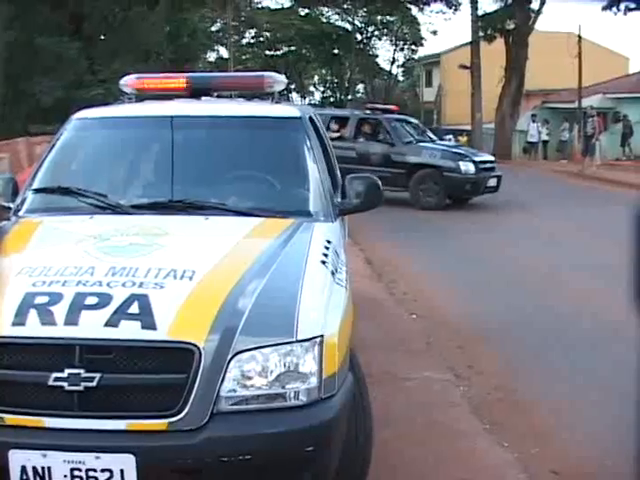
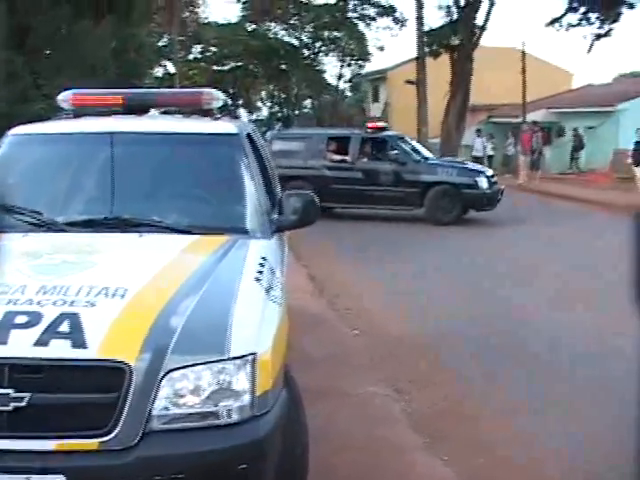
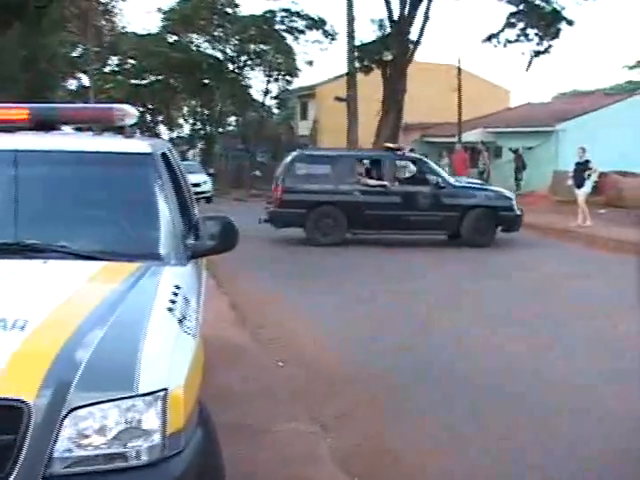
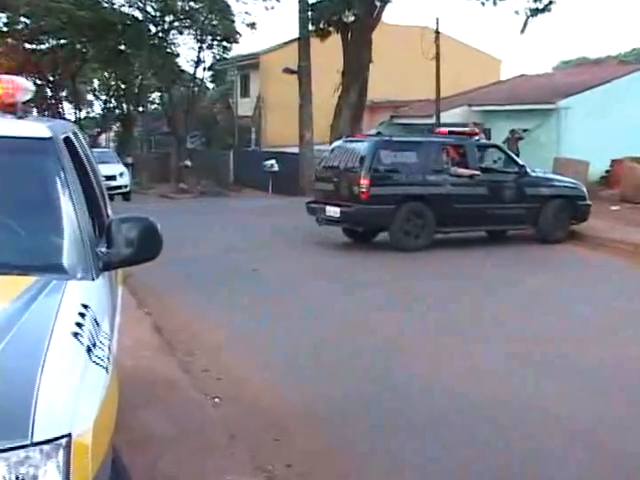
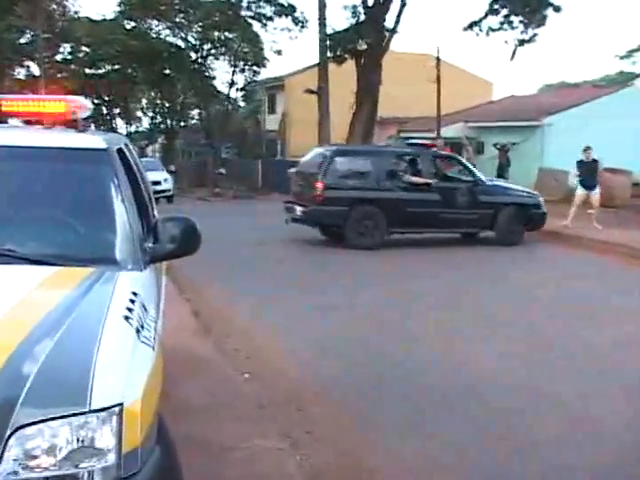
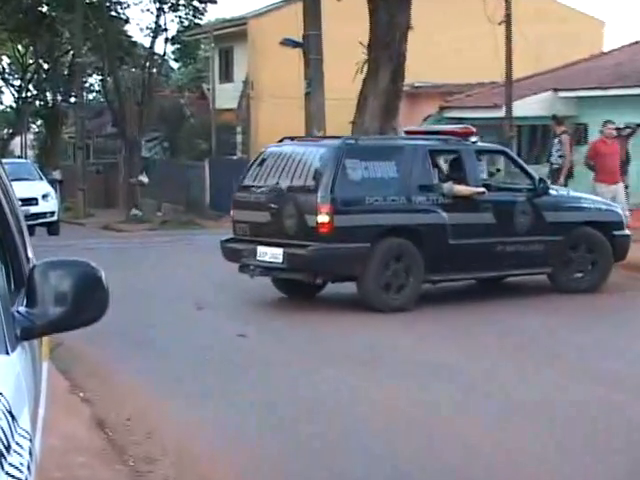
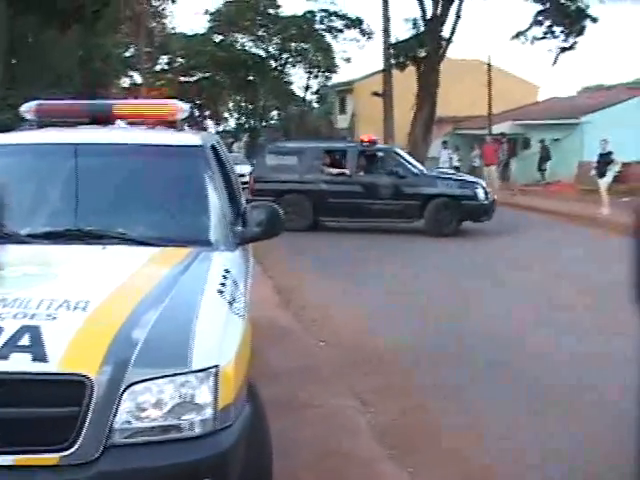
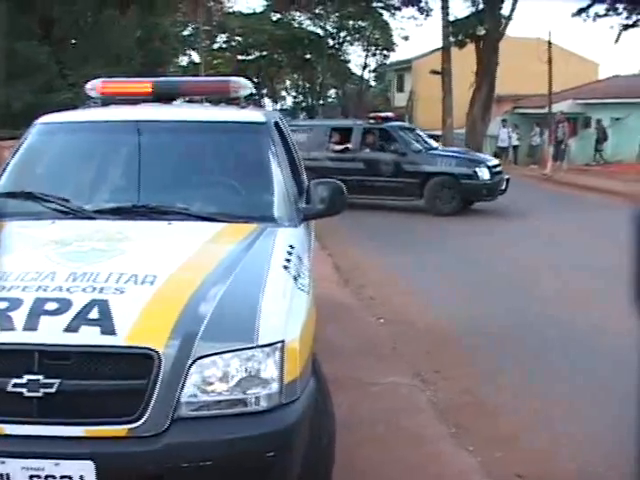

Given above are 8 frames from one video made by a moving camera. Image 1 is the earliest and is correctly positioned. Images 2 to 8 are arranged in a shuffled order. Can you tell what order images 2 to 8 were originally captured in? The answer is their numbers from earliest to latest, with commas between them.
8, 2, 7, 3, 5, 4, 6
